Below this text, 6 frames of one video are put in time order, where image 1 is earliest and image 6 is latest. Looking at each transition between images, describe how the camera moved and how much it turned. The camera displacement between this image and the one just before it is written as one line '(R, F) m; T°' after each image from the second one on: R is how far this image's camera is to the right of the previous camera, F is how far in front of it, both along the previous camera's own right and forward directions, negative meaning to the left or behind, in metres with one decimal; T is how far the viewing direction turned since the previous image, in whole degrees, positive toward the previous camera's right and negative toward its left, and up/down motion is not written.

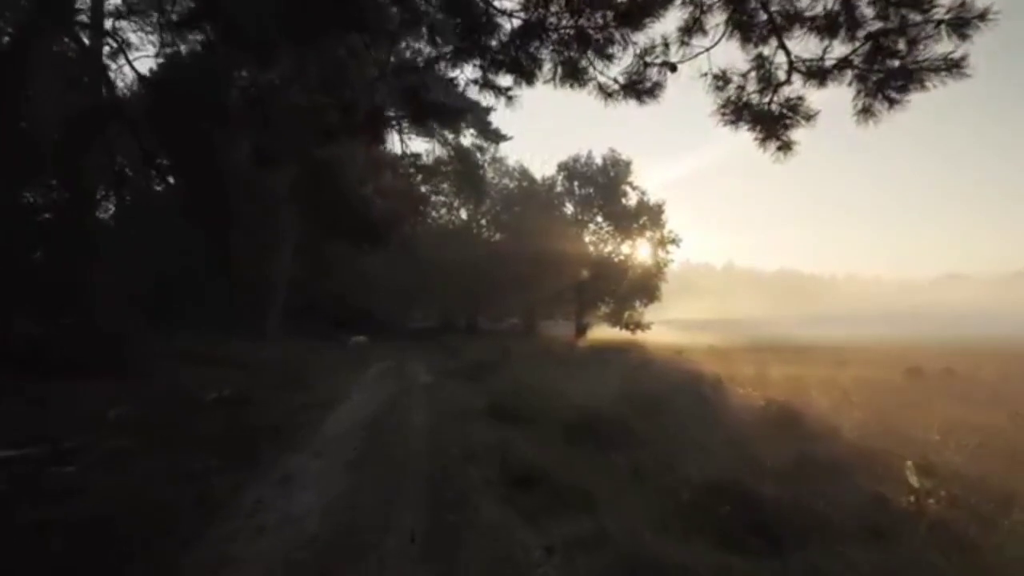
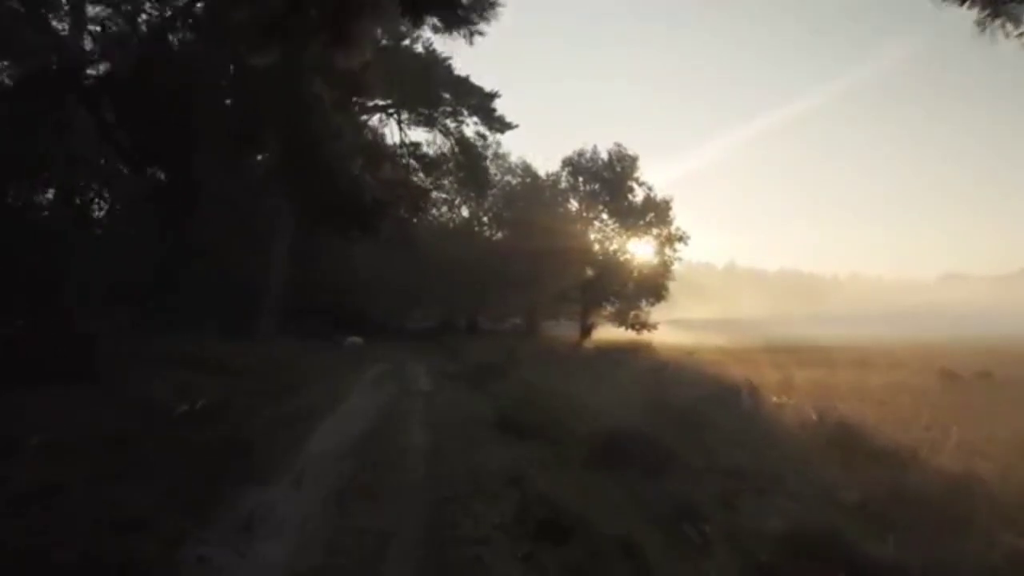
(-0.2, +2.4) m; 0°
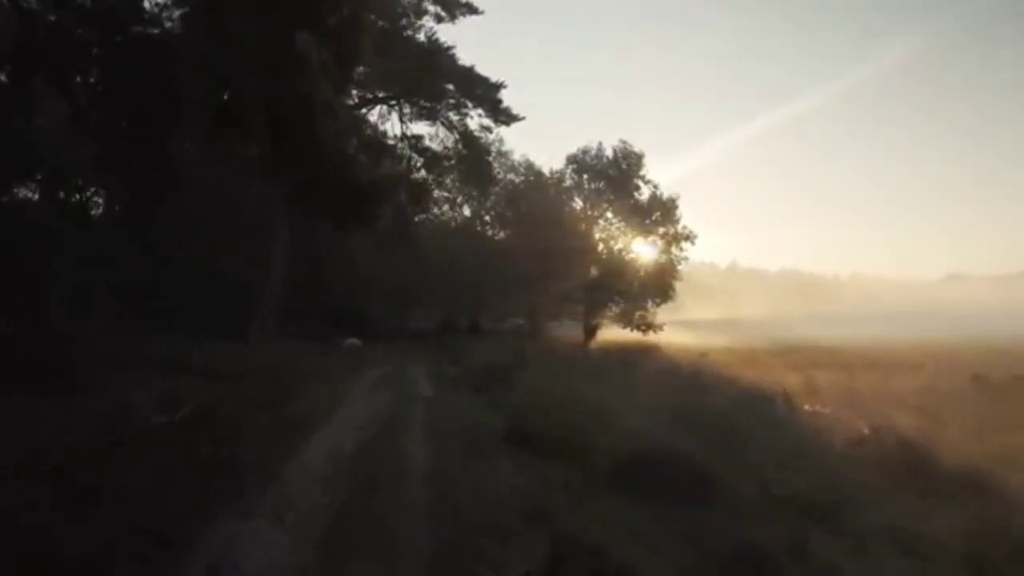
(-0.2, +1.6) m; 0°
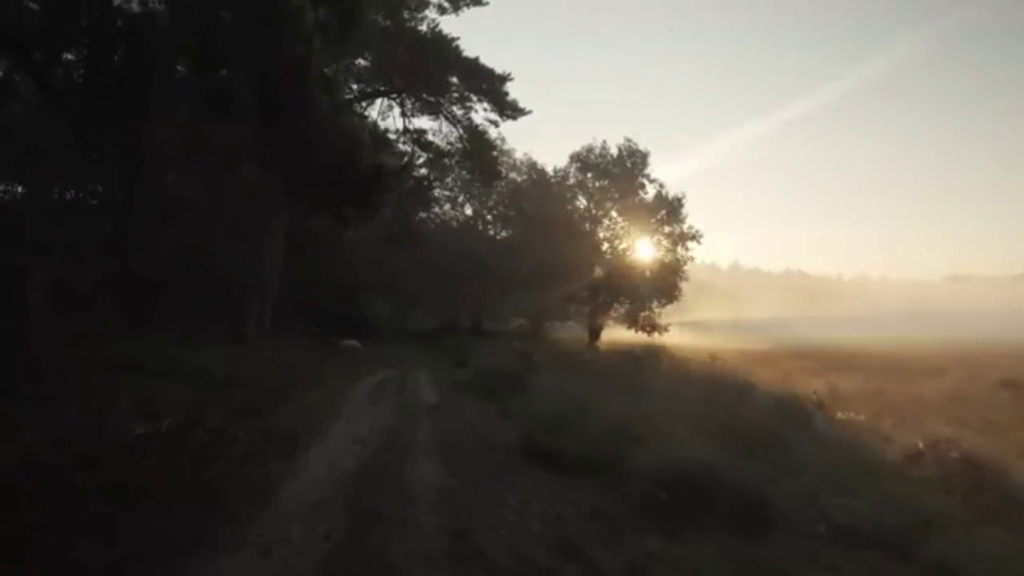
(-0.2, +1.3) m; 0°
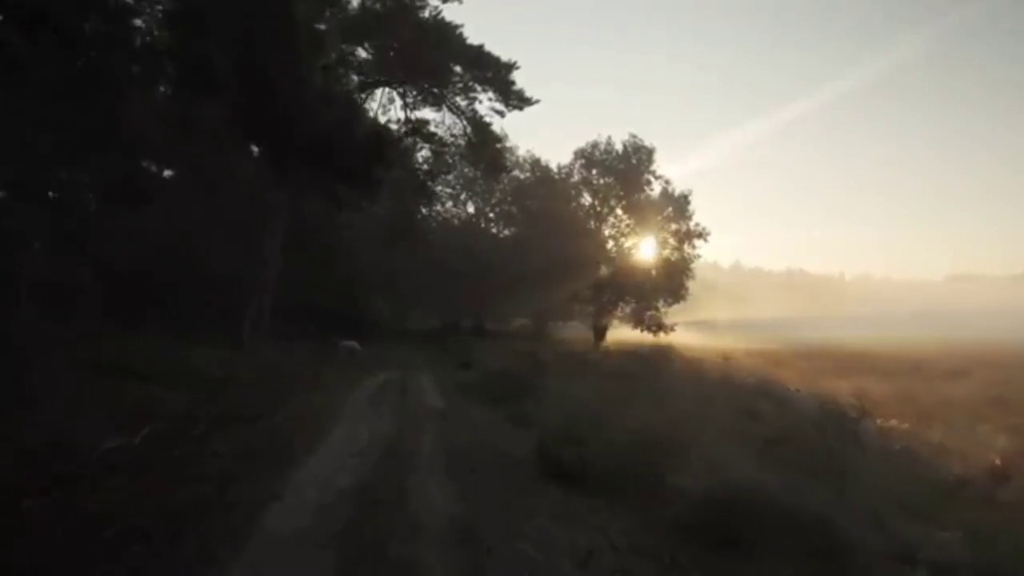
(-0.2, +1.5) m; 0°
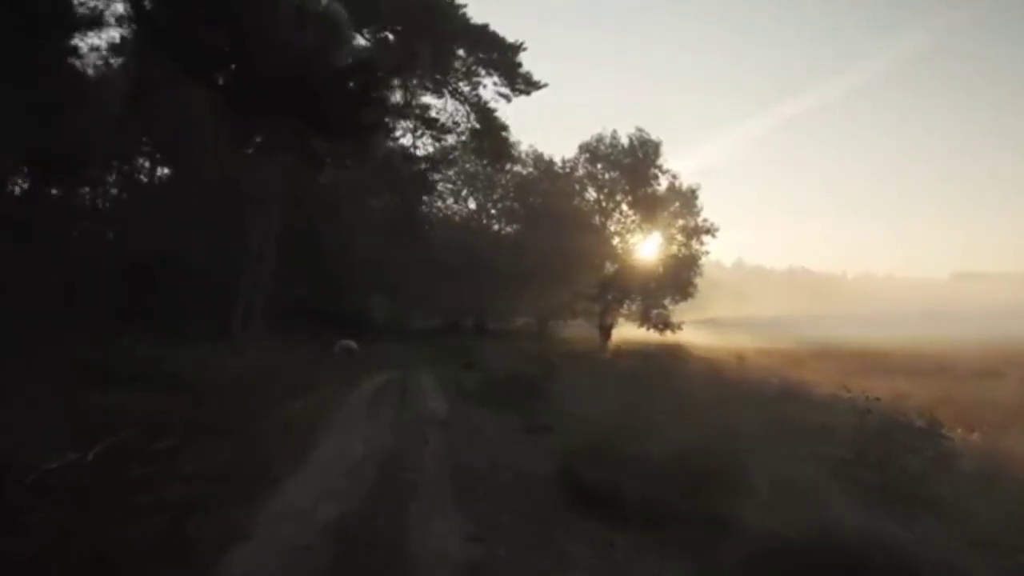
(-0.2, +2.0) m; 0°
